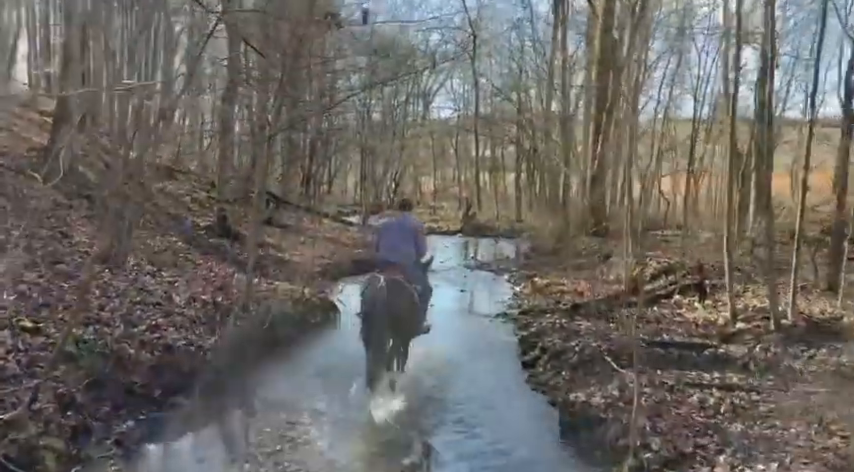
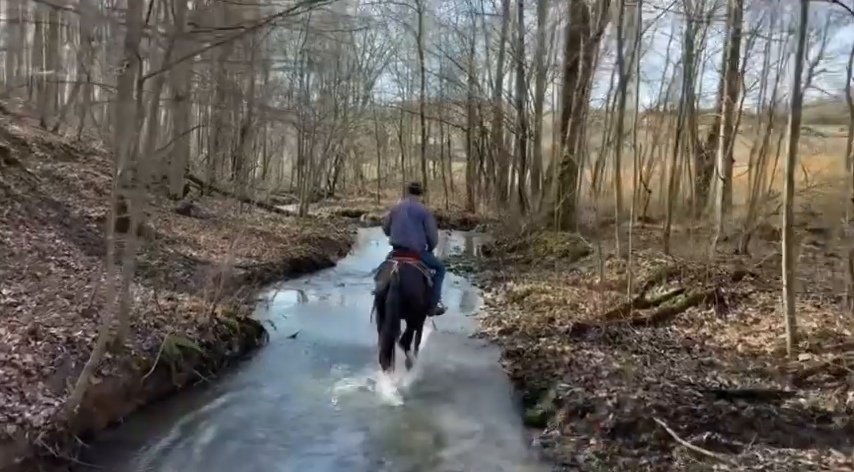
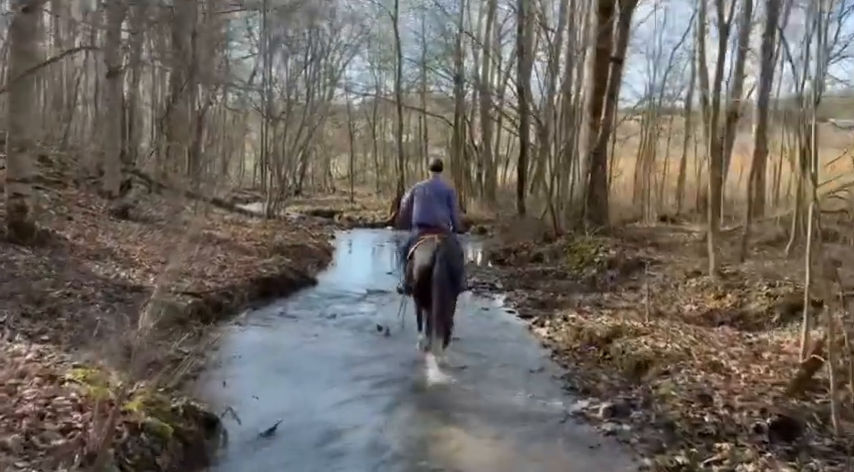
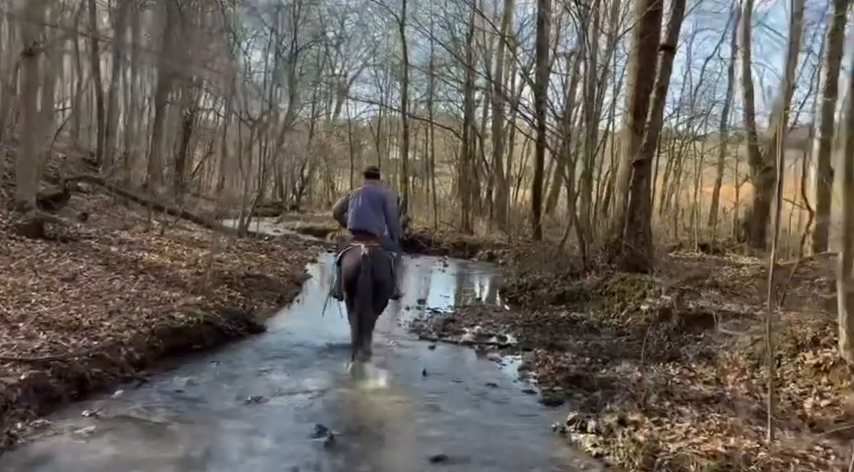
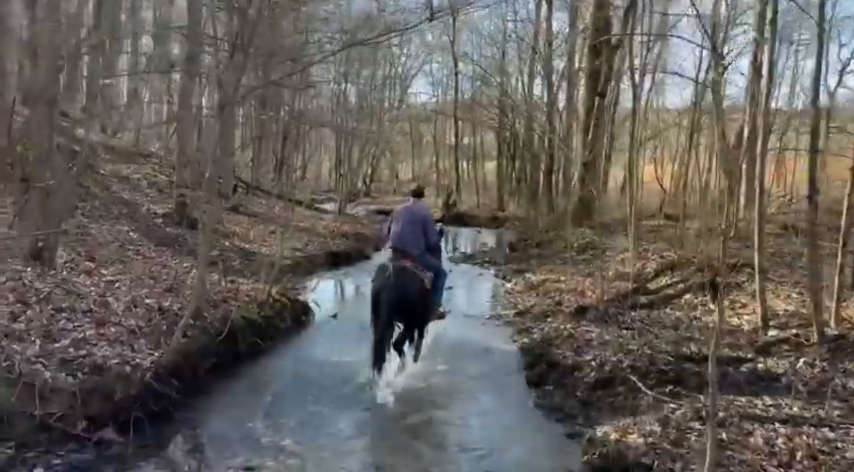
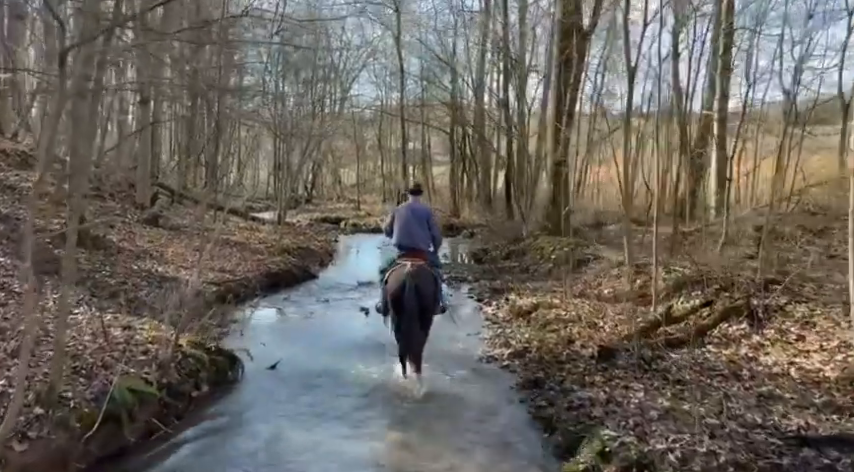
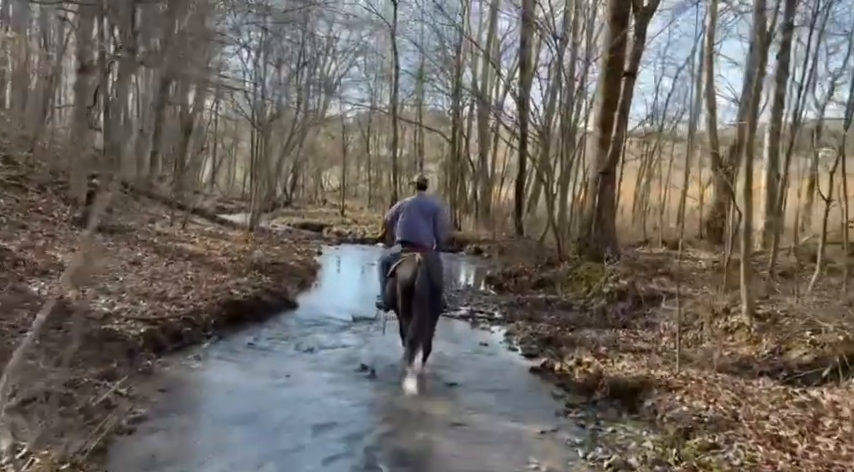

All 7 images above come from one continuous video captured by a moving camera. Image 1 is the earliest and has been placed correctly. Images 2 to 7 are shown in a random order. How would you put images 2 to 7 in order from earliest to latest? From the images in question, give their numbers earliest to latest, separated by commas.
5, 2, 6, 3, 7, 4
